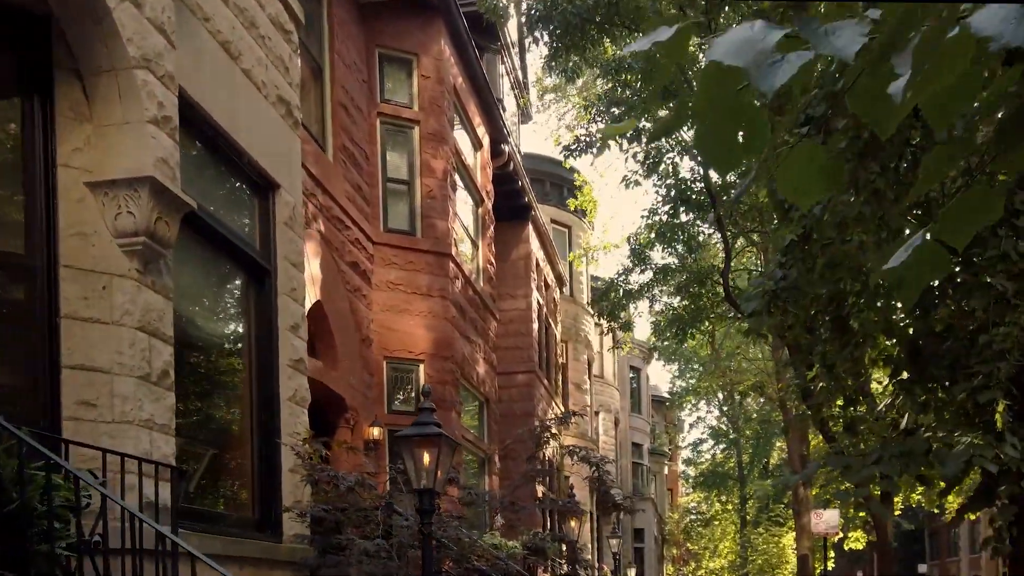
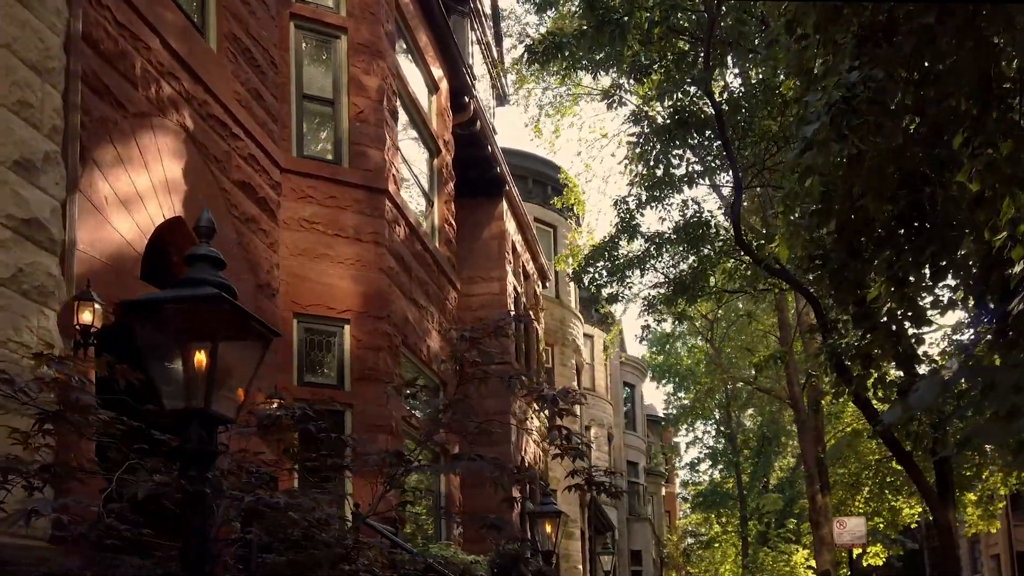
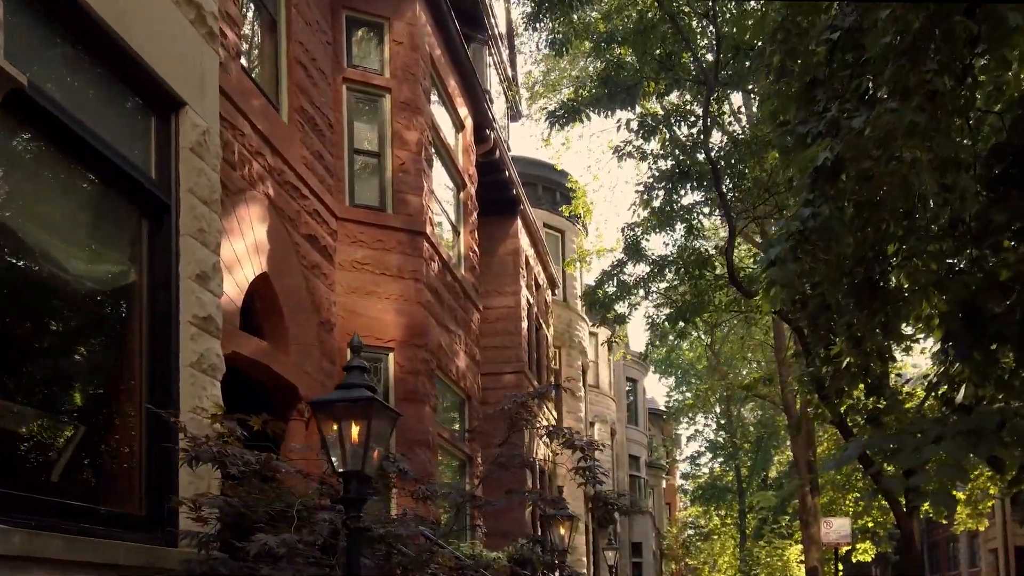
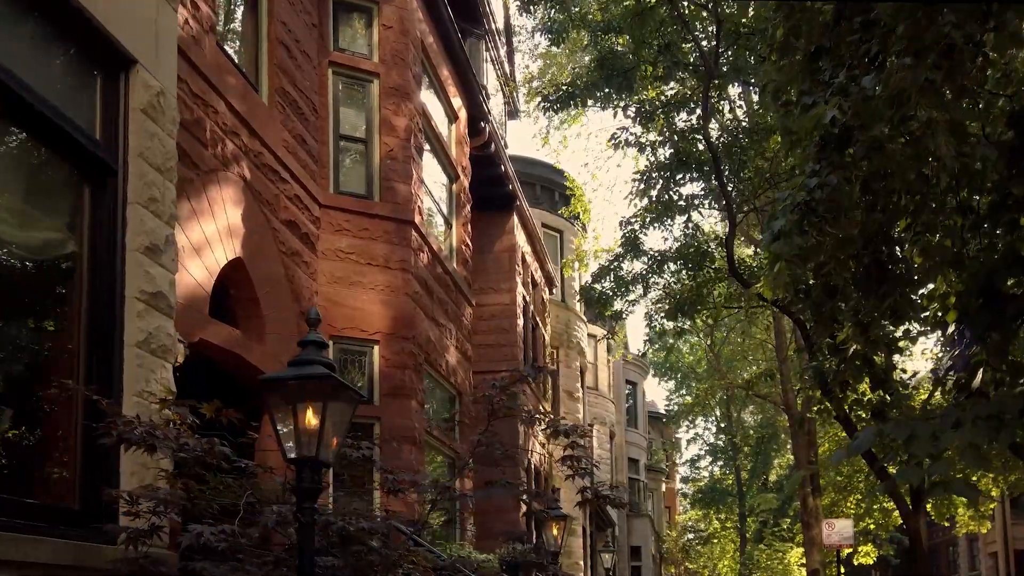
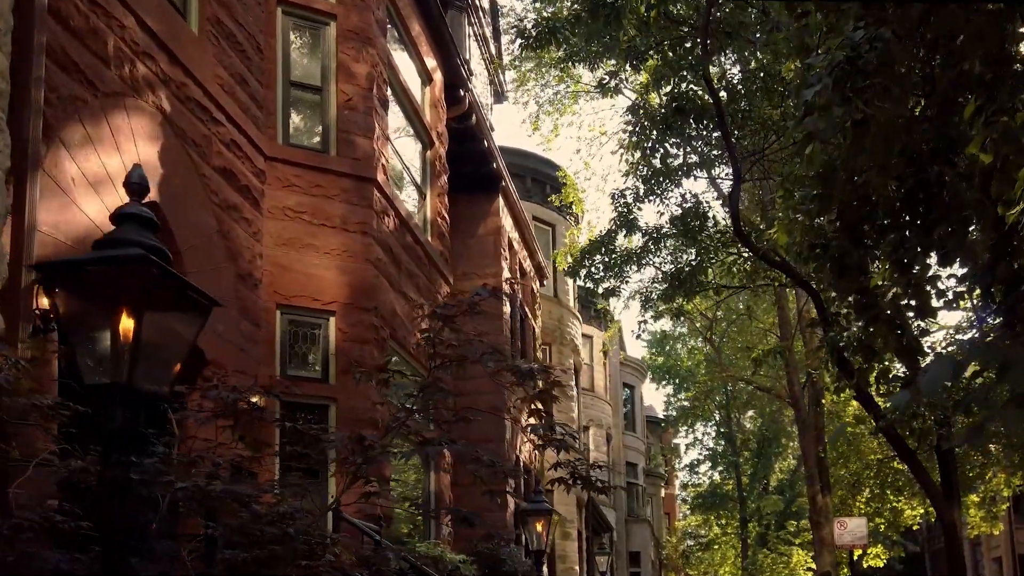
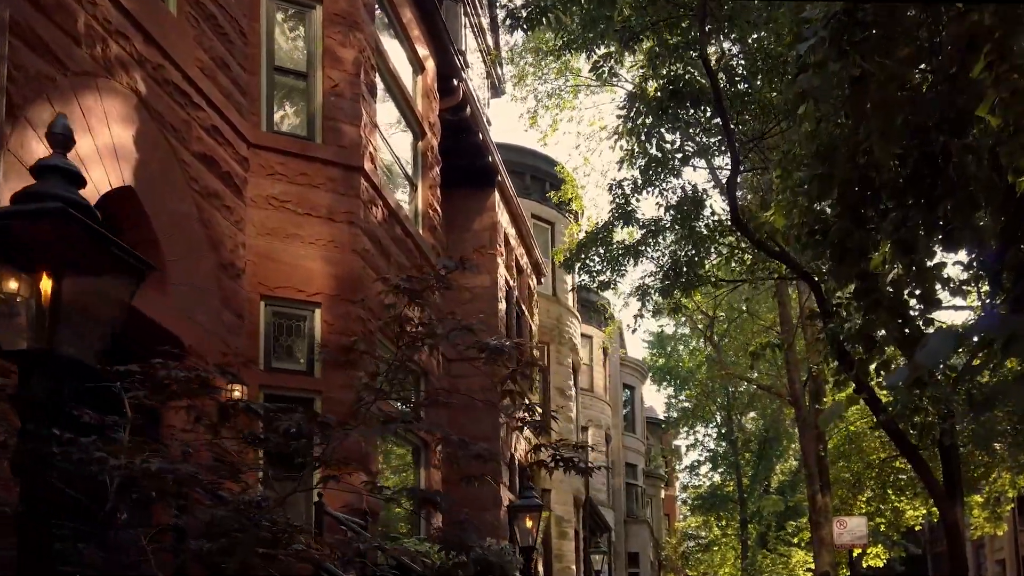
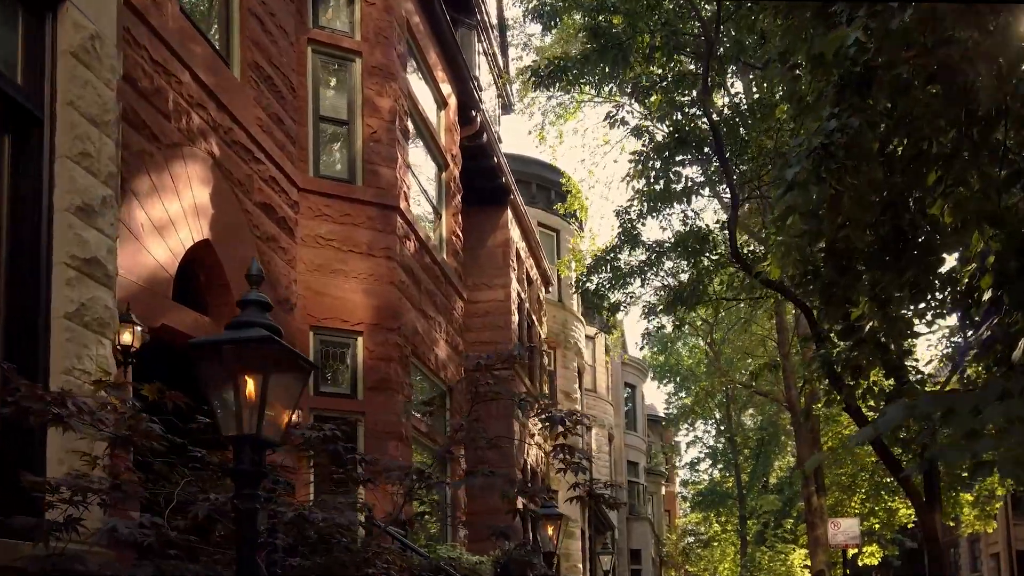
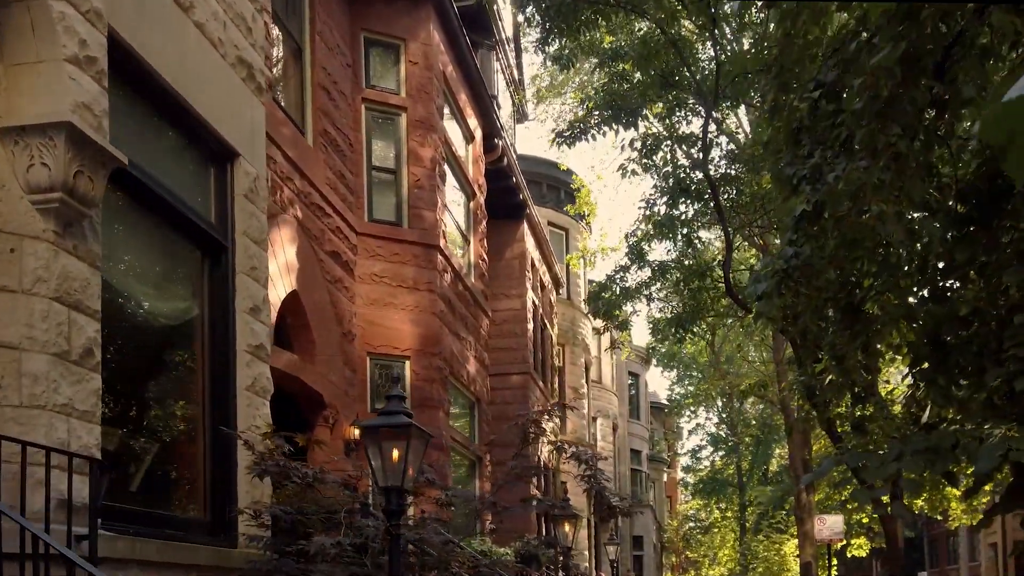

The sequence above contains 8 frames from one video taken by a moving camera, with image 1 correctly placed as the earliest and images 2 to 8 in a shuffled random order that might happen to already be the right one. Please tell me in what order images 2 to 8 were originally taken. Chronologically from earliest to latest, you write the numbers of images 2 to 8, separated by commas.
8, 3, 4, 7, 2, 5, 6
